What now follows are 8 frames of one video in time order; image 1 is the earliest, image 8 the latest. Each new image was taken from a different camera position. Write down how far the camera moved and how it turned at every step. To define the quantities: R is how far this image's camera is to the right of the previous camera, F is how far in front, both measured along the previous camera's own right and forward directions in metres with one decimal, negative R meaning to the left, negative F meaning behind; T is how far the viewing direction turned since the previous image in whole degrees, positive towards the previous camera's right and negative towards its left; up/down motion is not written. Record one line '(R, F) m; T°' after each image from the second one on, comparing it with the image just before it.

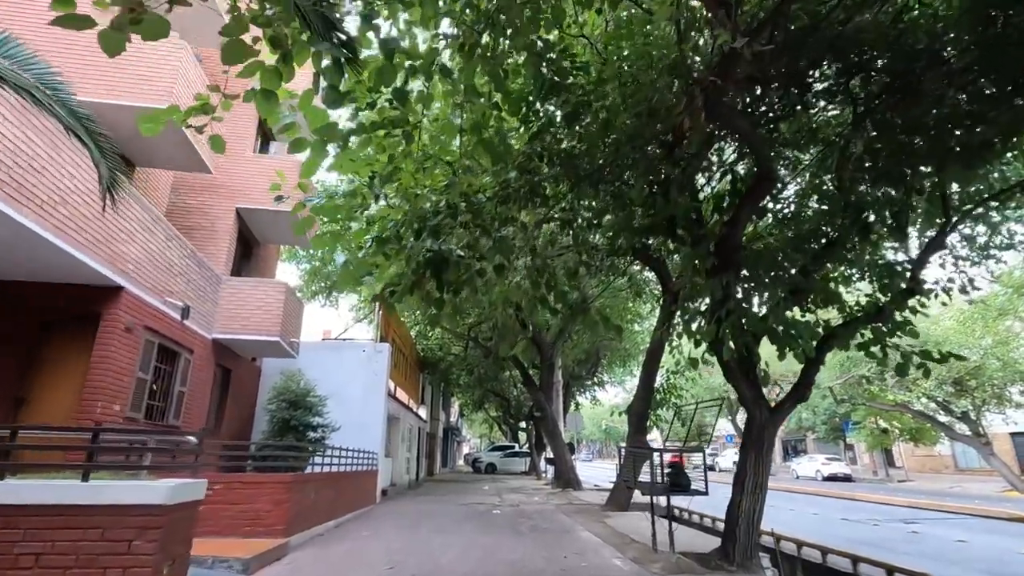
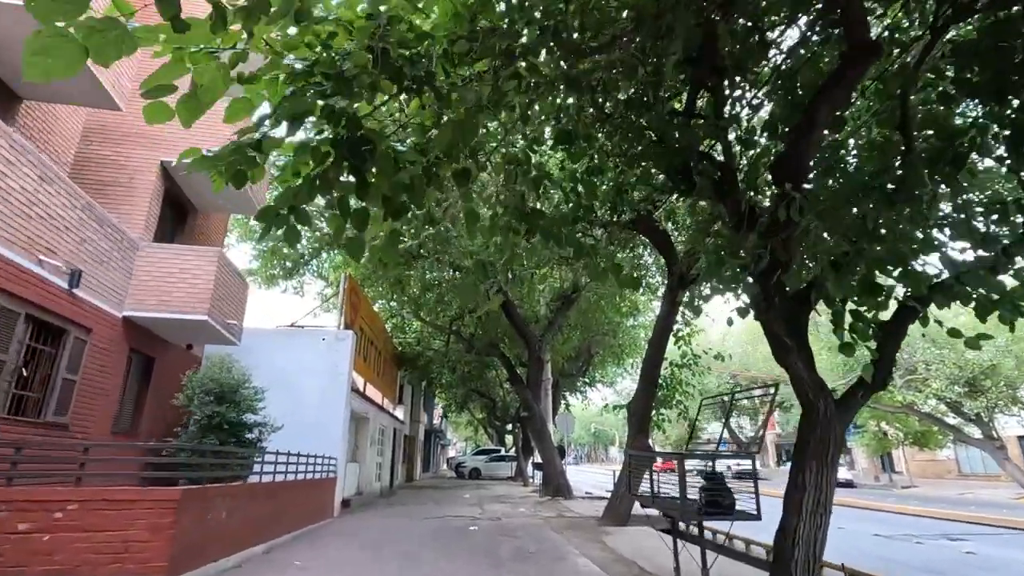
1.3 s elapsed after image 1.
(+0.1, +1.9) m; +1°
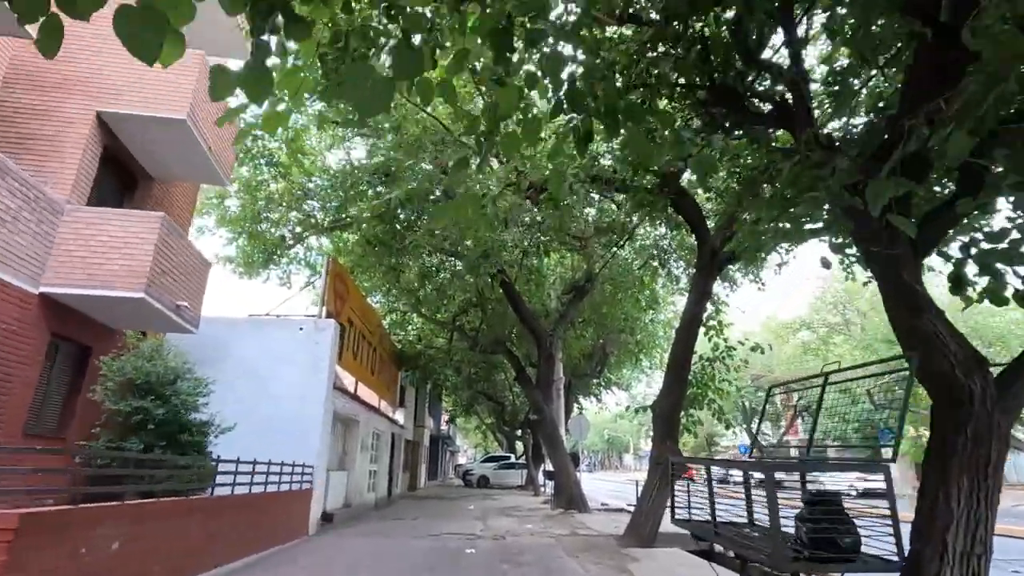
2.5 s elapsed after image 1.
(+0.1, +1.7) m; -1°
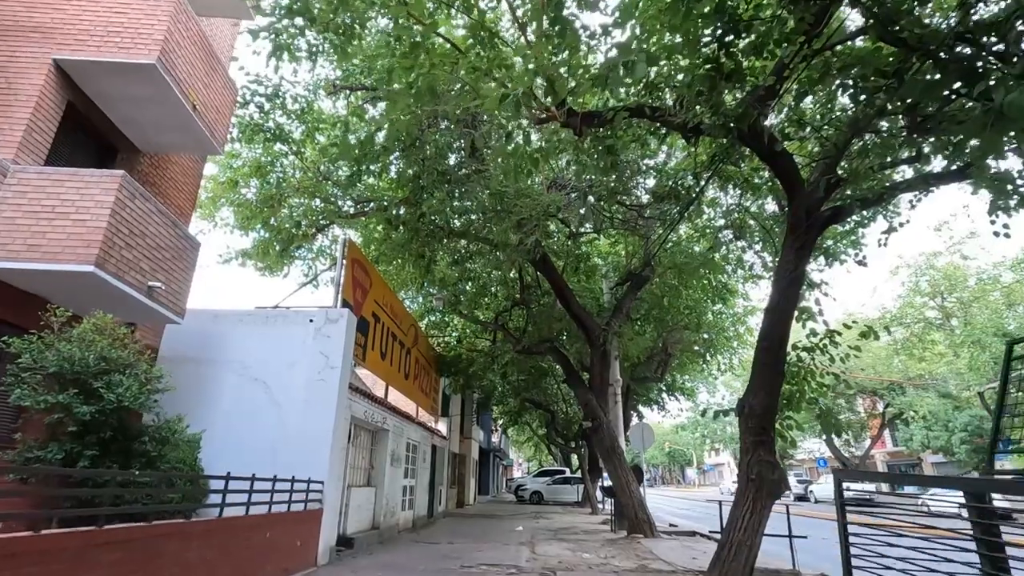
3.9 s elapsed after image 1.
(+0.1, +1.9) m; -5°
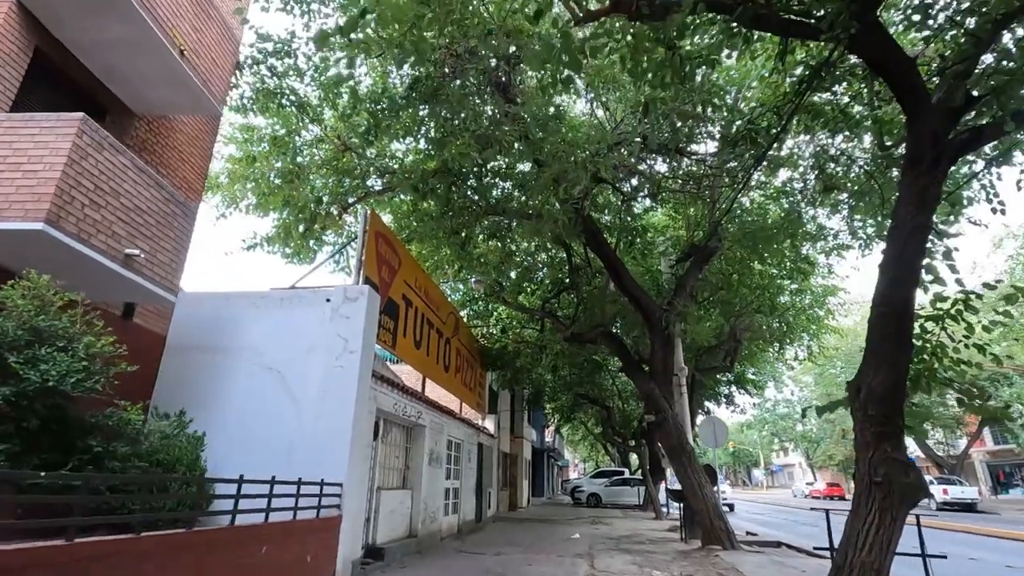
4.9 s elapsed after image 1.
(+0.1, +1.4) m; -5°
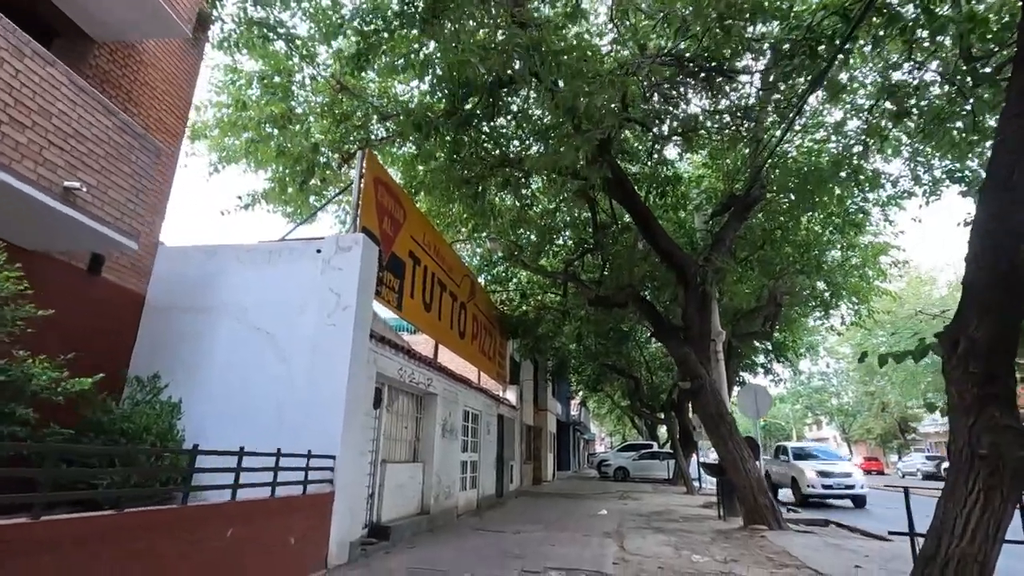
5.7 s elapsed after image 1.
(+0.1, +1.1) m; -3°
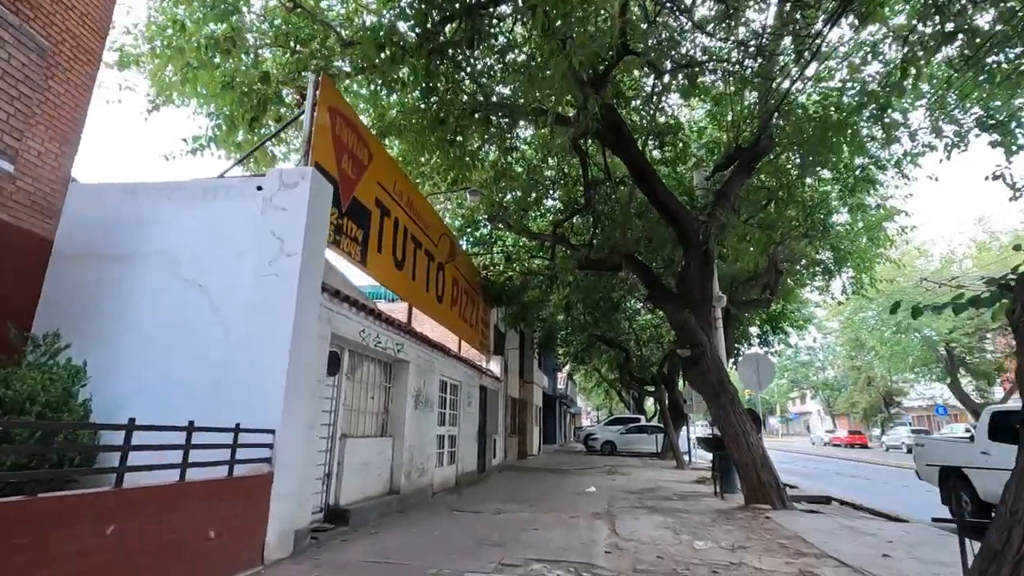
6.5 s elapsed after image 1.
(+0.1, +1.1) m; +1°
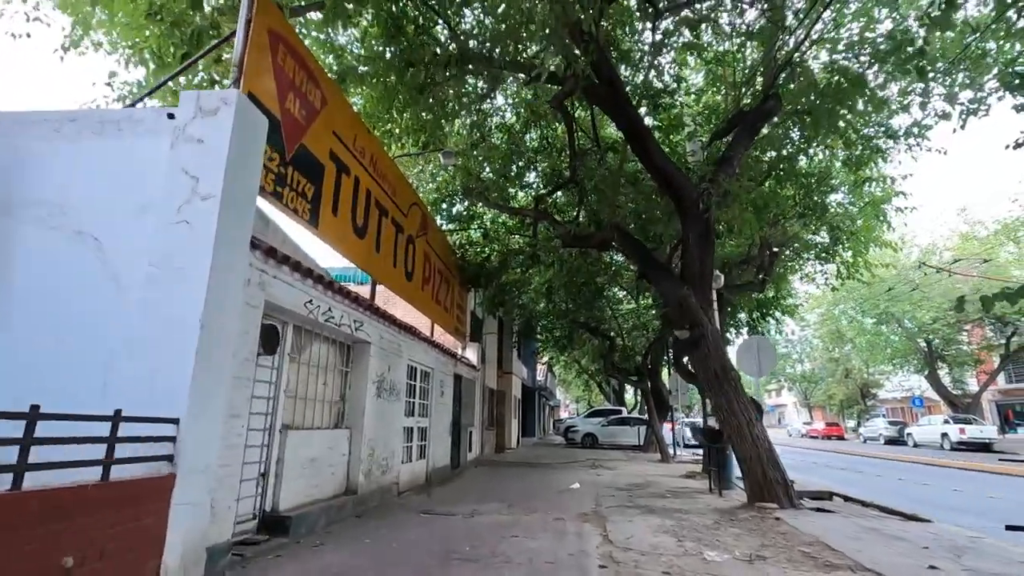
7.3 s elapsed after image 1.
(0.0, +1.1) m; +2°
